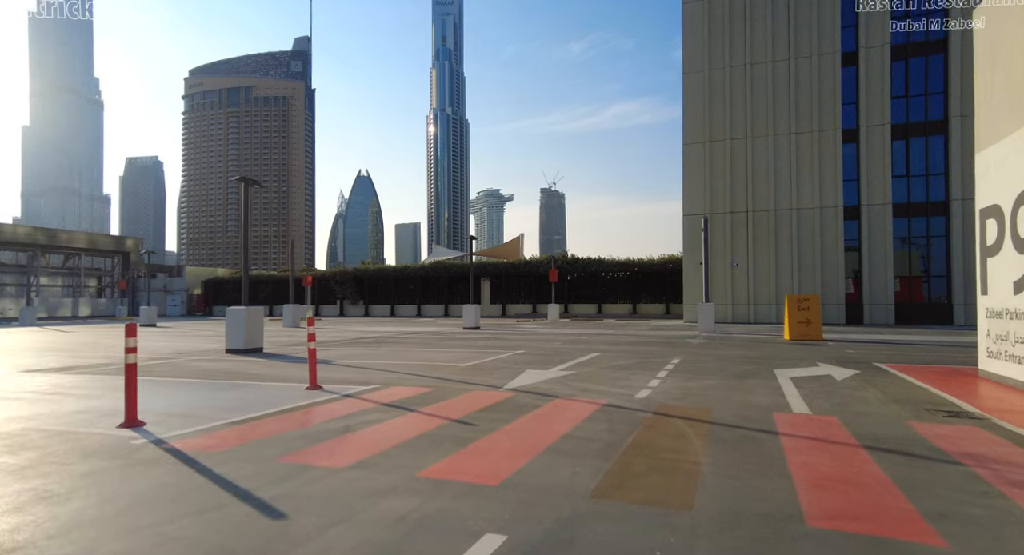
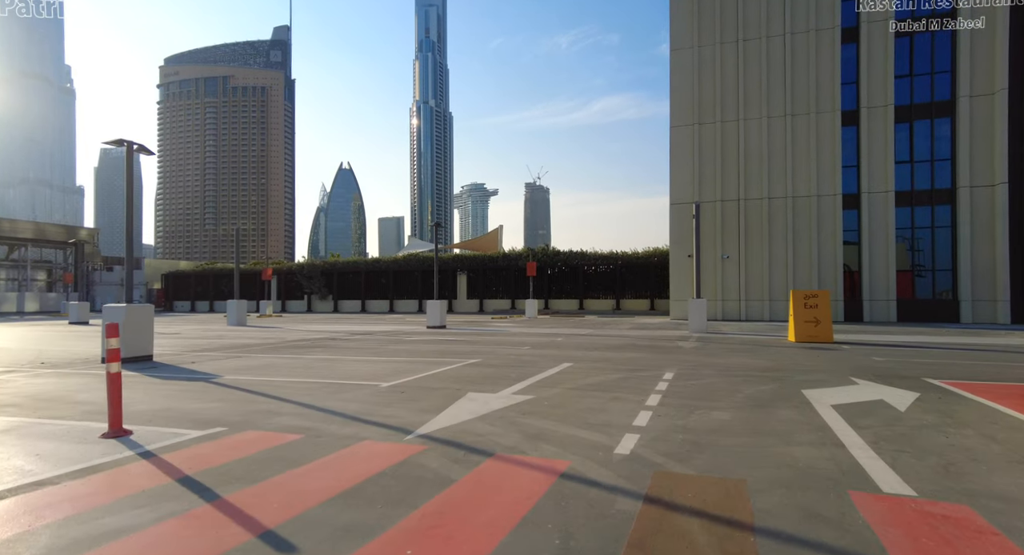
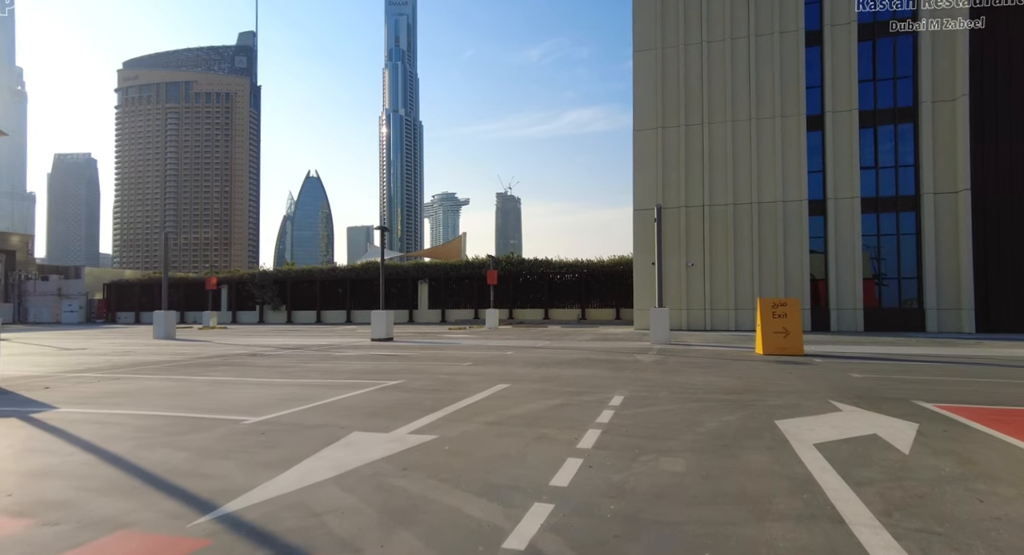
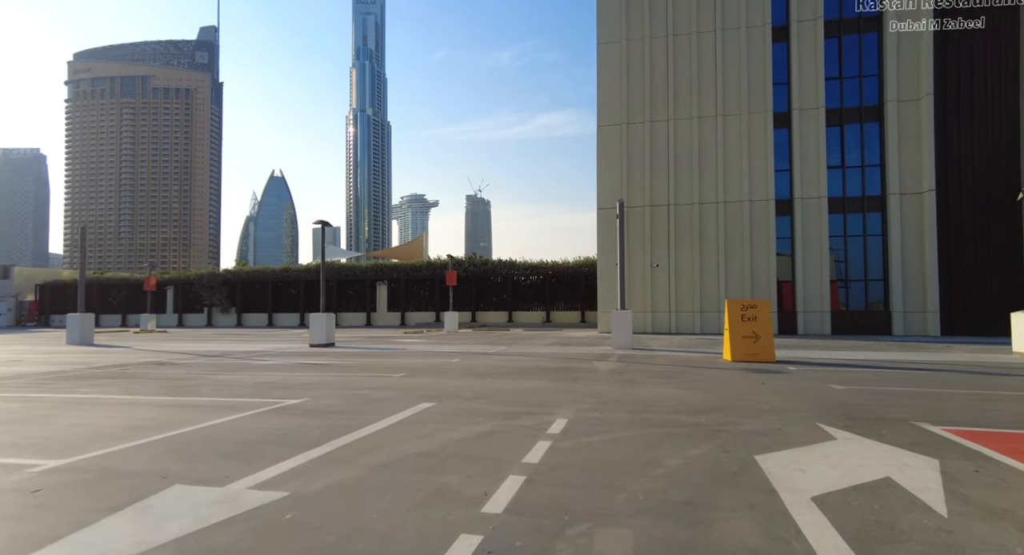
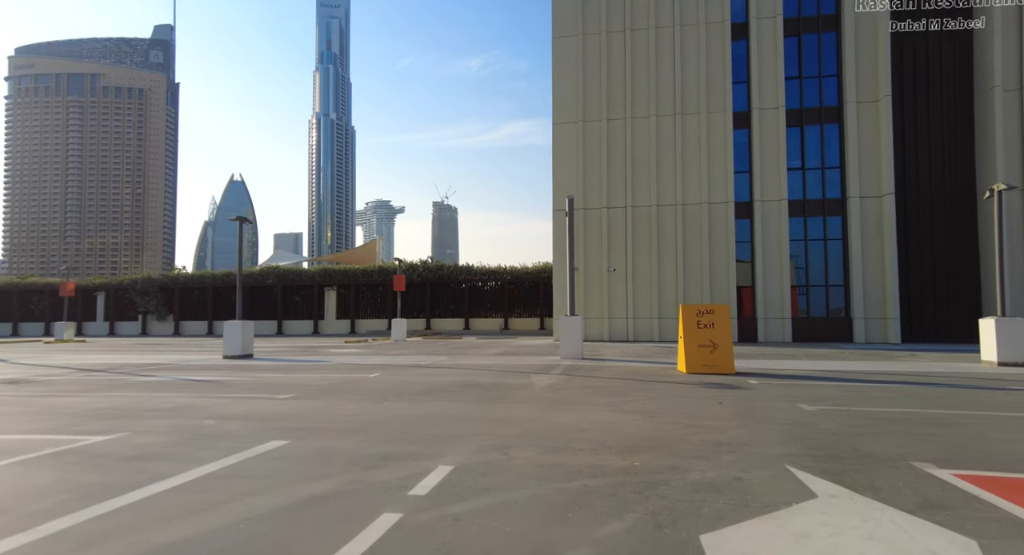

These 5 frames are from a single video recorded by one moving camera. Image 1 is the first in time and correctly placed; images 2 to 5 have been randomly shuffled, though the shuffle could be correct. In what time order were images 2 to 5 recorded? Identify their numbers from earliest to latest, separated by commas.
2, 3, 4, 5
